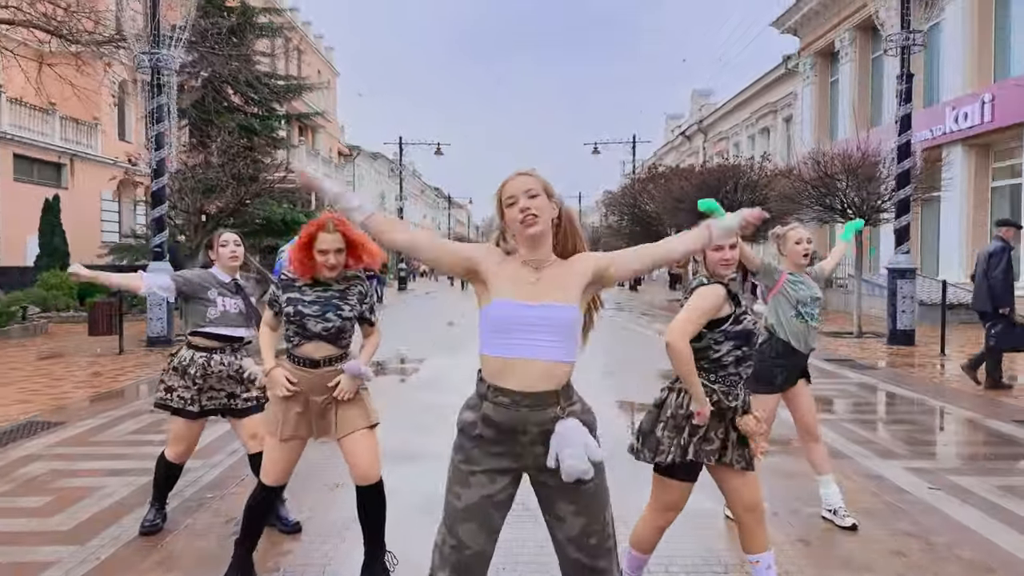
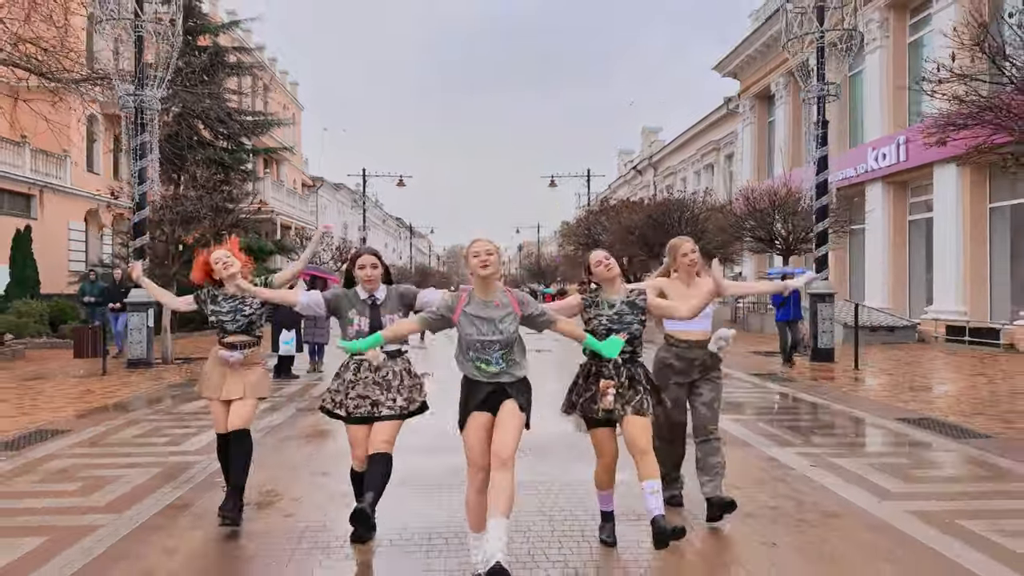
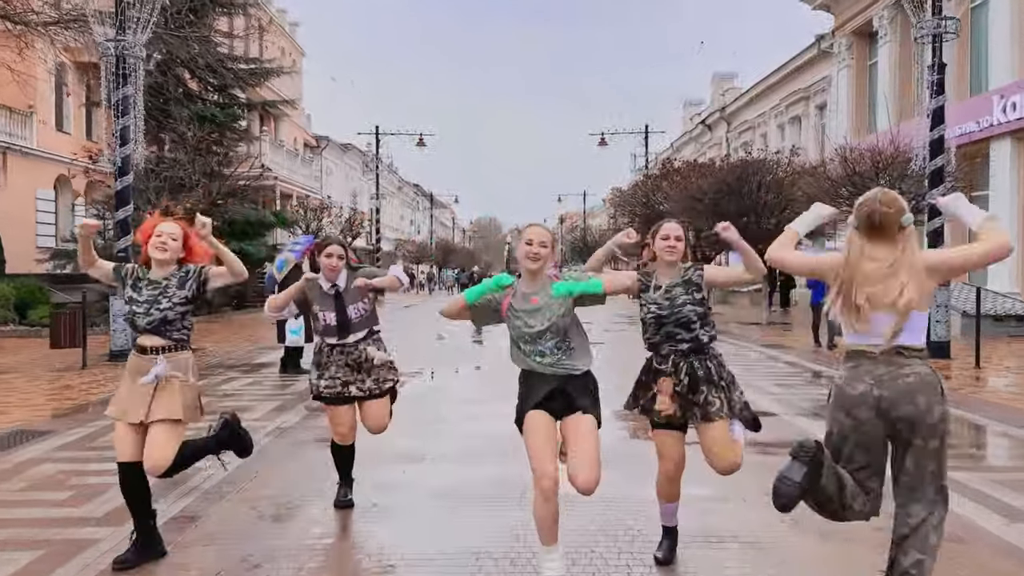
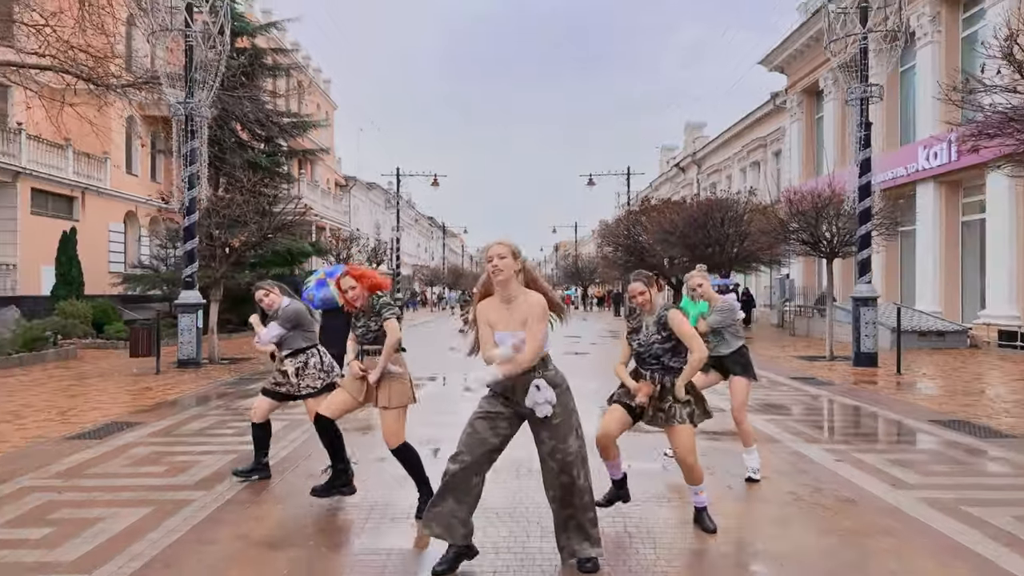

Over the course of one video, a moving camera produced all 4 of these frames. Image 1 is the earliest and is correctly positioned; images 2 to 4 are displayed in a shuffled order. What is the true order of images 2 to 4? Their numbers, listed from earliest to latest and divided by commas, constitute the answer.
4, 3, 2
